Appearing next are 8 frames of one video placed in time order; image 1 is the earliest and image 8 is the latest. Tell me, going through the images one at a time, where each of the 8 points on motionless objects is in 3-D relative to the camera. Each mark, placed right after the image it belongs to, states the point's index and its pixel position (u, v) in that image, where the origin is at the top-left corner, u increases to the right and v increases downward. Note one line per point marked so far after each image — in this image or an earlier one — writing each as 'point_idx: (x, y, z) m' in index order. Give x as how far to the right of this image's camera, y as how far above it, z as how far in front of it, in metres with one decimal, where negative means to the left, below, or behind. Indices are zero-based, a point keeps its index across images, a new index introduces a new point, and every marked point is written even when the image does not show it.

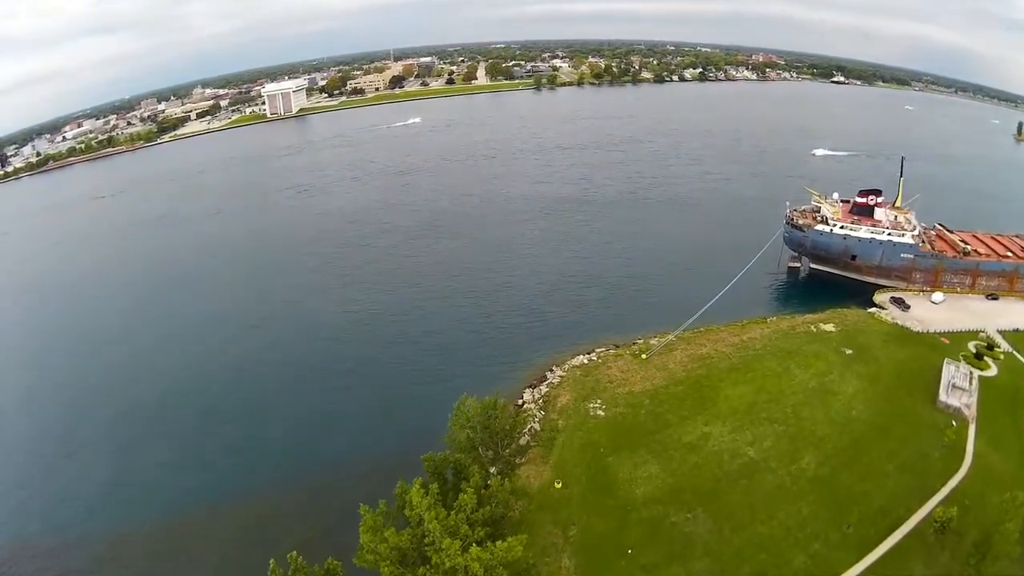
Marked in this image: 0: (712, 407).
0: (+6.9, -4.2, +19.3) m
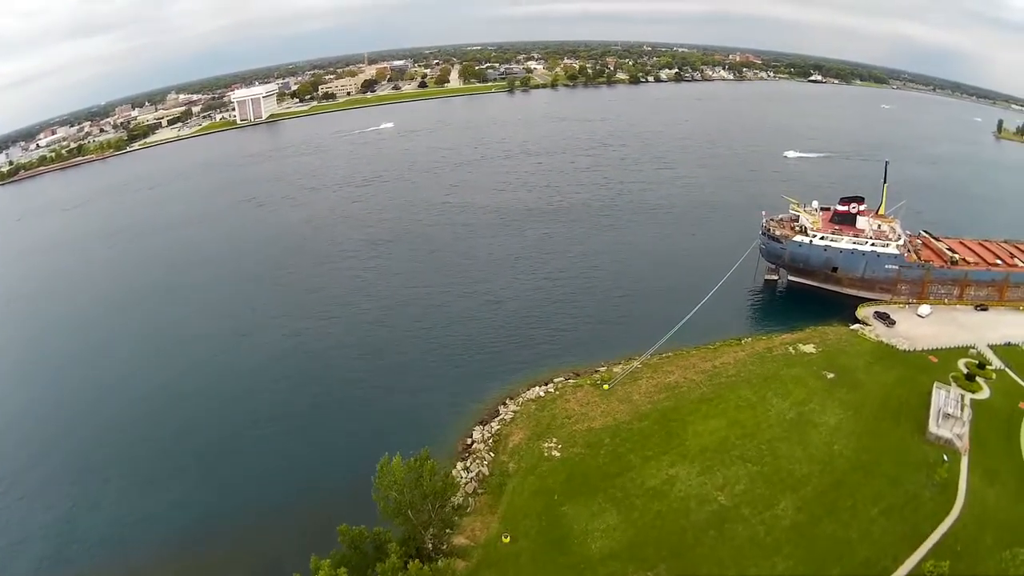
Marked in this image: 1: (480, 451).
0: (+5.2, -4.9, +17.5) m
1: (-1.2, -5.5, +18.7) m
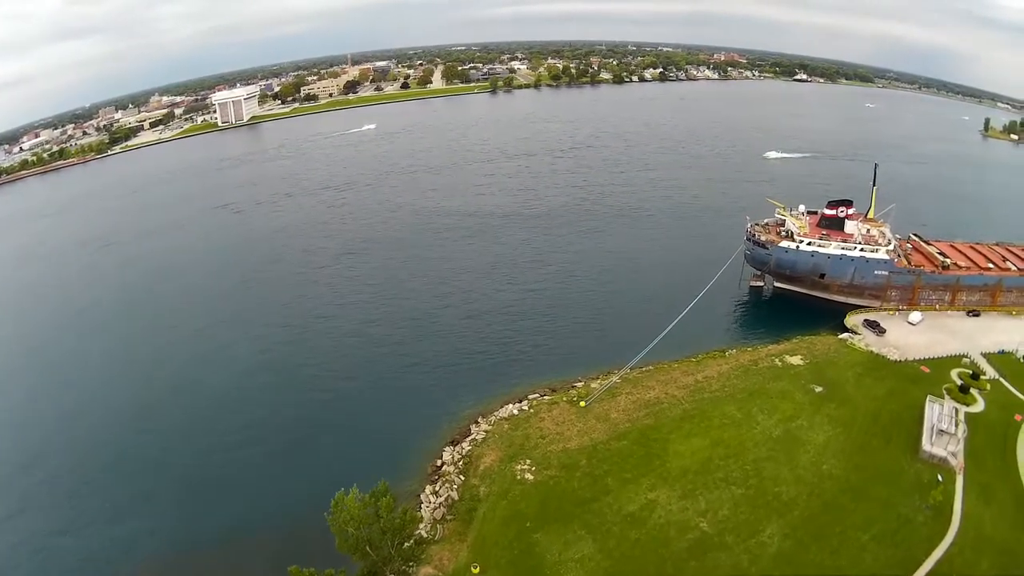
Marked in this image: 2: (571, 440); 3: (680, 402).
0: (+4.3, -5.3, +16.5) m
1: (-2.0, -5.9, +17.7) m
2: (+1.9, -4.8, +18.0) m
3: (+5.9, -3.8, +19.5) m
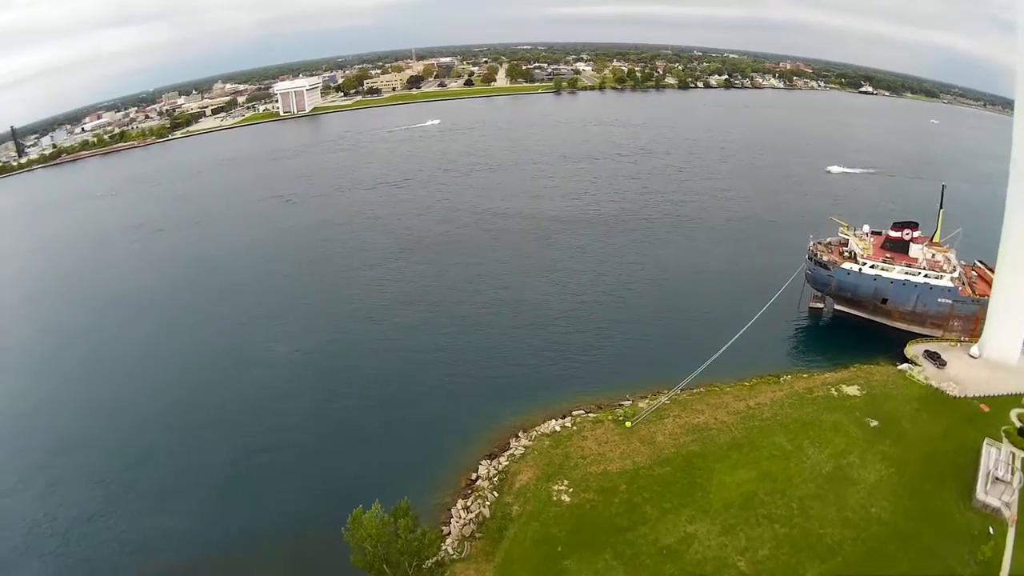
0: (+5.3, -6.1, +16.4) m
1: (-0.9, -6.4, +18.1) m
2: (+3.0, -5.5, +18.0) m
3: (+7.2, -4.7, +19.2) m
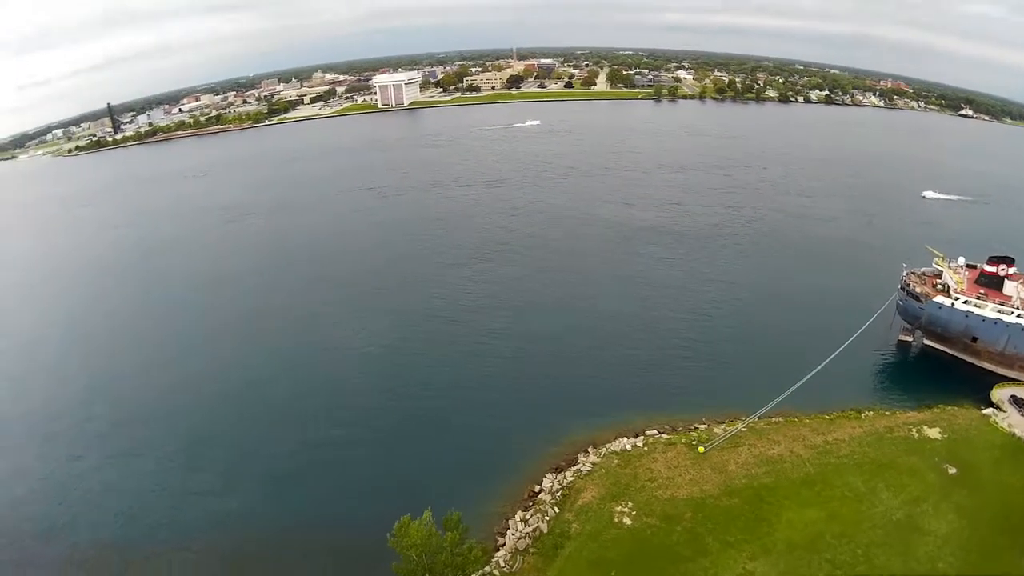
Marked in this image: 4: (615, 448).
0: (+7.5, -6.9, +15.9) m
1: (+1.3, -6.8, +17.9) m
2: (+5.3, -6.1, +17.6) m
3: (+9.5, -5.6, +18.5) m
4: (+3.6, -5.6, +20.1) m
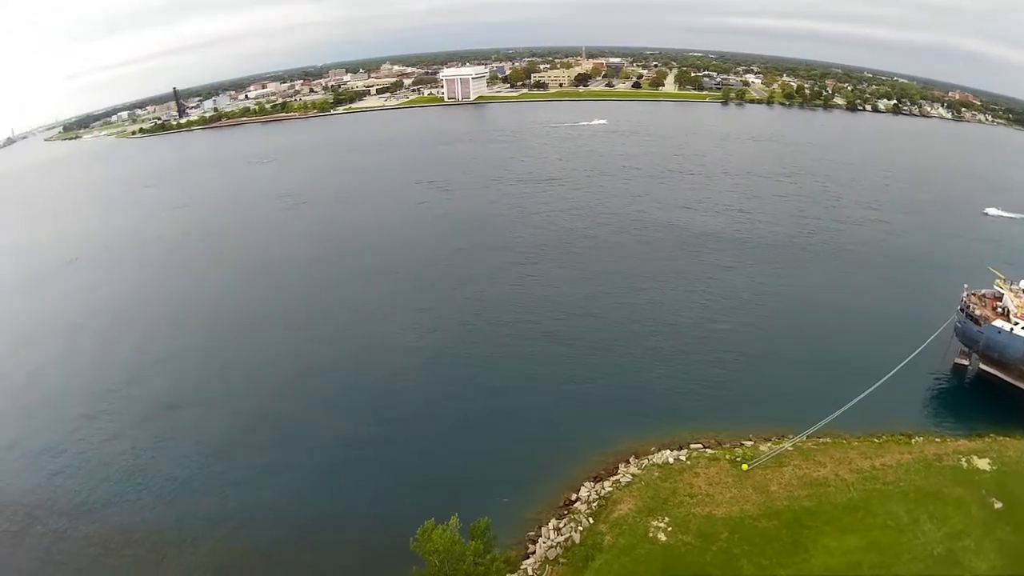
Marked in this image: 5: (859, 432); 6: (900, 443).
0: (+9.0, -7.7, +16.6) m
1: (+3.0, -7.2, +19.1) m
2: (+7.0, -6.8, +18.5) m
3: (+11.3, -6.5, +19.1) m
4: (+5.5, -6.1, +21.1) m
5: (+13.0, -5.5, +22.1) m
6: (+14.4, -5.6, +21.0) m
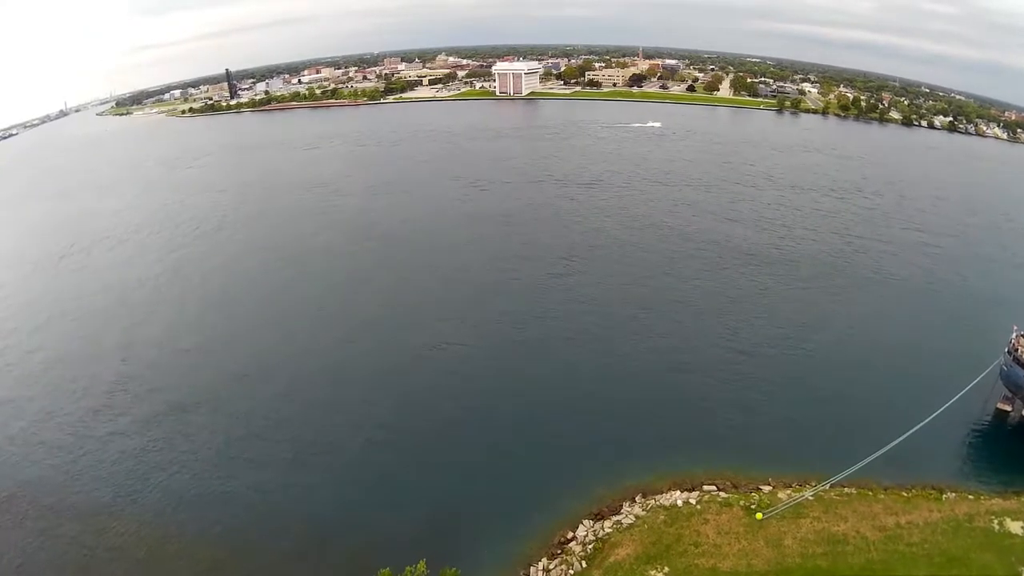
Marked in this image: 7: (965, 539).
0: (+9.0, -9.1, +15.9) m
1: (+3.2, -8.2, +18.8) m
2: (+7.2, -8.0, +18.0) m
3: (+11.6, -8.0, +18.2) m
4: (+6.0, -7.2, +20.6) m
5: (+13.4, -7.0, +21.2) m
6: (+14.8, -7.3, +20.0) m
7: (+15.3, -8.1, +18.6) m
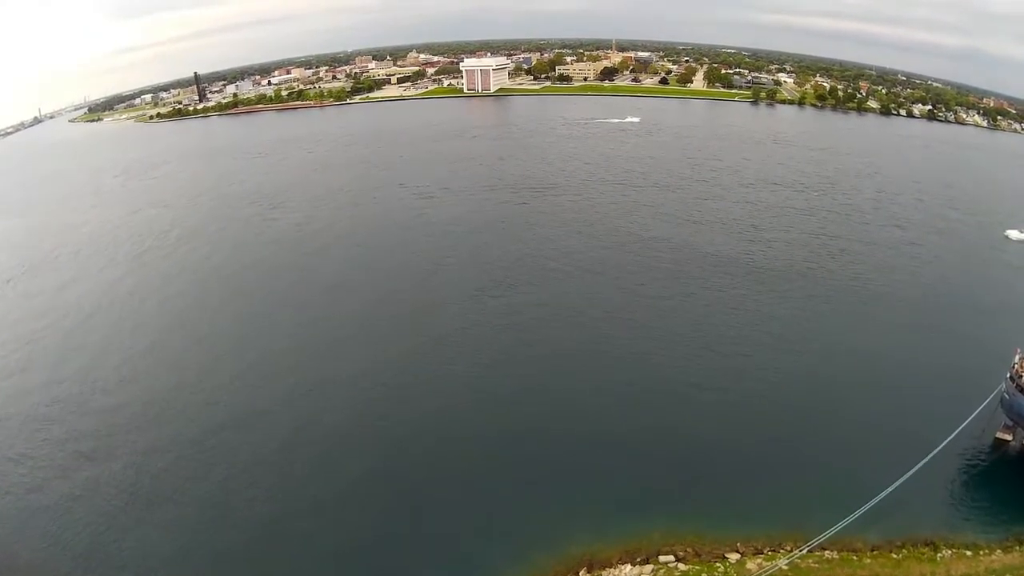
0: (+7.0, -10.0, +13.2) m
1: (+1.1, -9.3, +16.0) m
2: (+5.1, -9.0, +15.2) m
3: (+9.4, -8.8, +15.6) m
4: (+3.7, -8.2, +17.8) m
5: (+11.2, -7.8, +18.6) m
6: (+12.6, -8.0, +17.4) m
7: (+13.1, -8.8, +16.0) m
